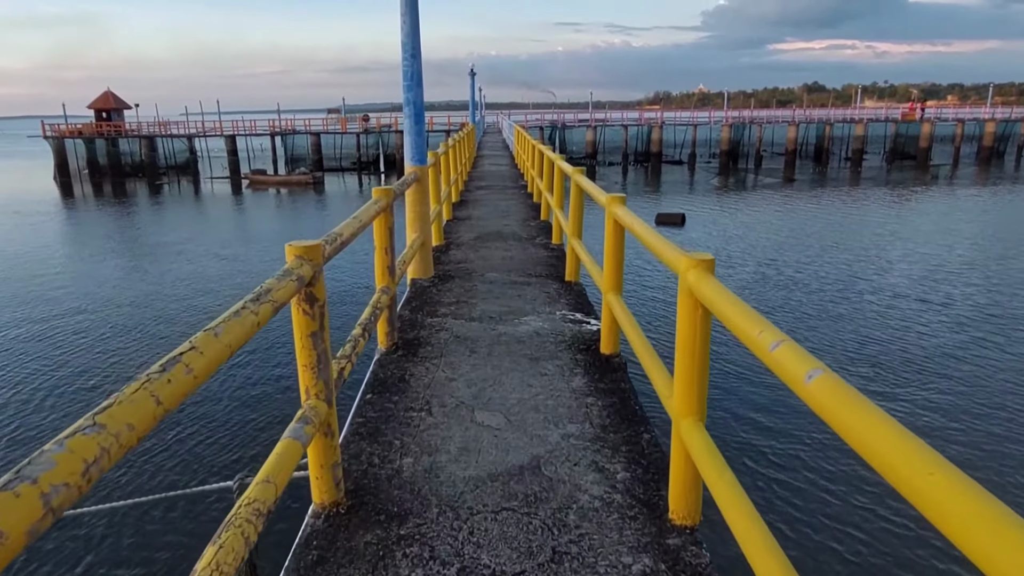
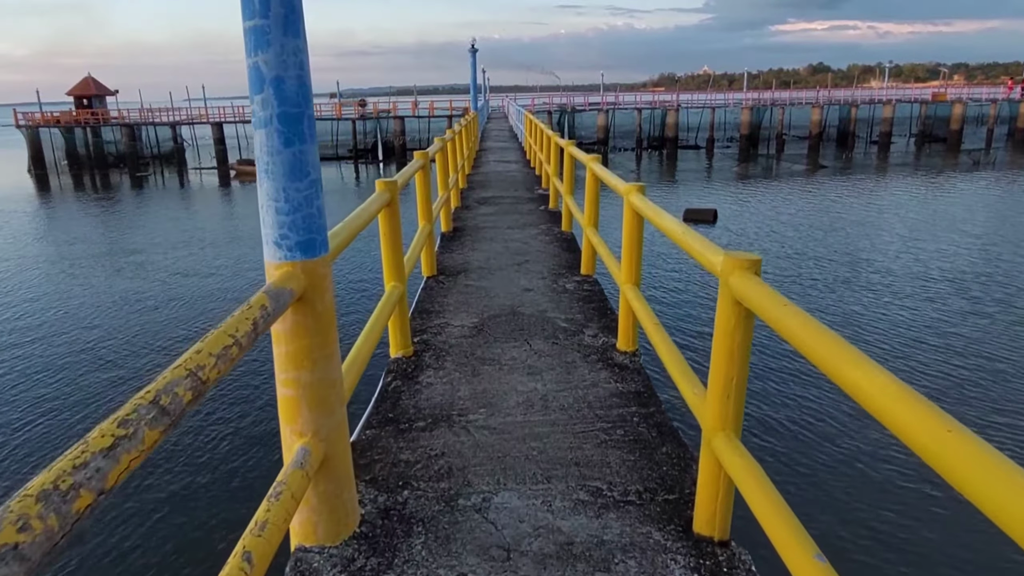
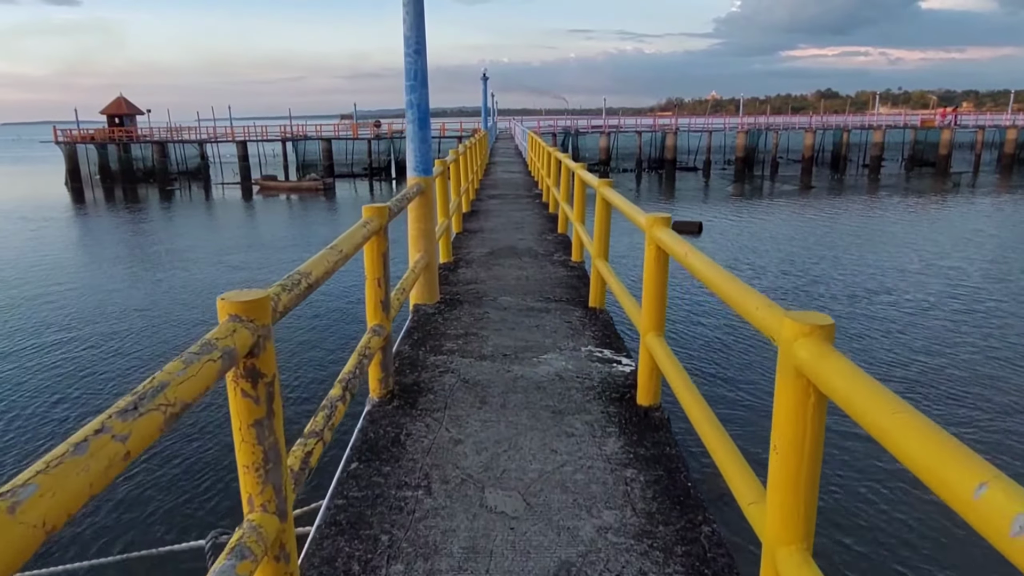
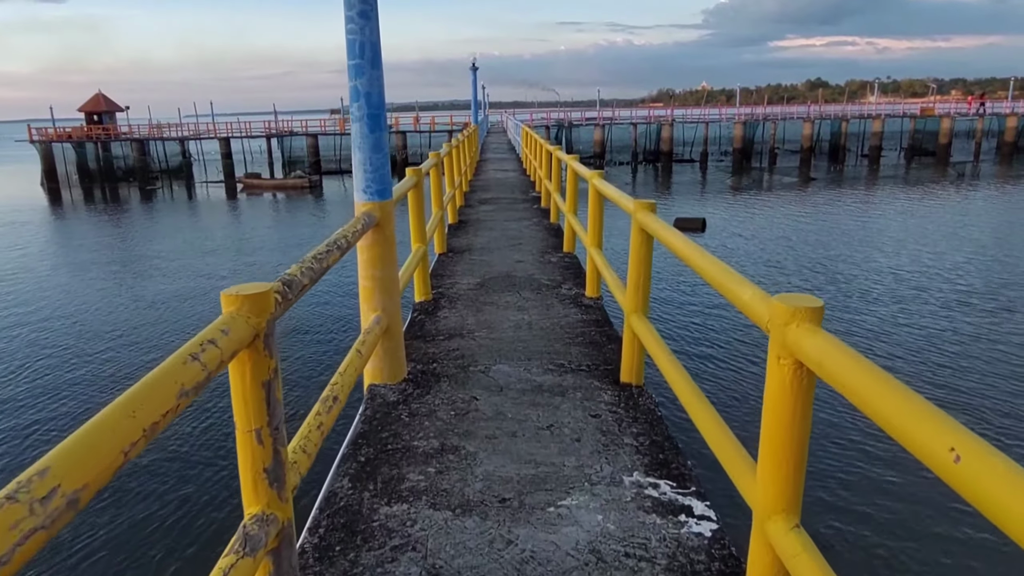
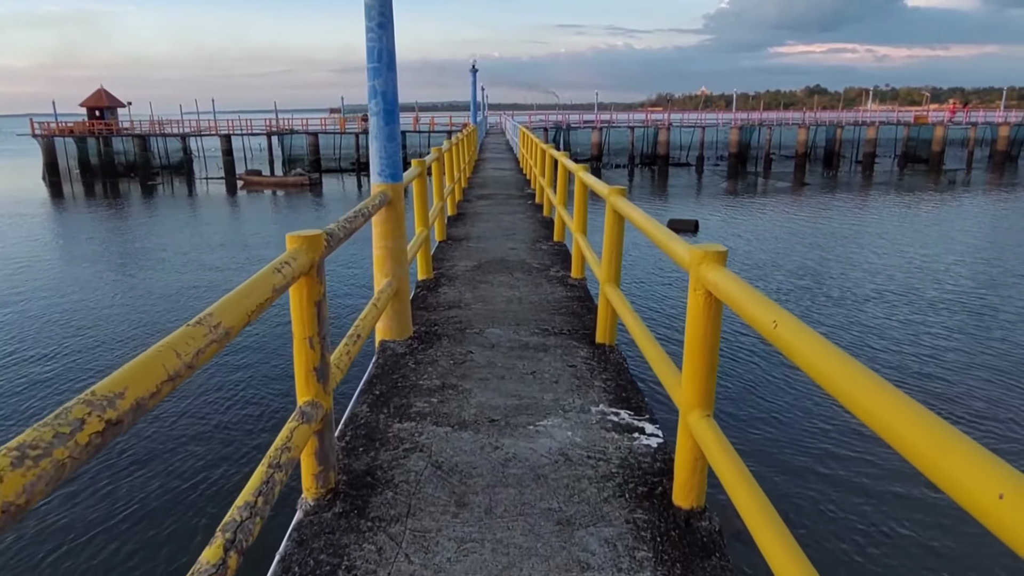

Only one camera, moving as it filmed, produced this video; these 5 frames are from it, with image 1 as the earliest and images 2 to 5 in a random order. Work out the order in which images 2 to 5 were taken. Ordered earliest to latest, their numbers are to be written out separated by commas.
3, 5, 4, 2
